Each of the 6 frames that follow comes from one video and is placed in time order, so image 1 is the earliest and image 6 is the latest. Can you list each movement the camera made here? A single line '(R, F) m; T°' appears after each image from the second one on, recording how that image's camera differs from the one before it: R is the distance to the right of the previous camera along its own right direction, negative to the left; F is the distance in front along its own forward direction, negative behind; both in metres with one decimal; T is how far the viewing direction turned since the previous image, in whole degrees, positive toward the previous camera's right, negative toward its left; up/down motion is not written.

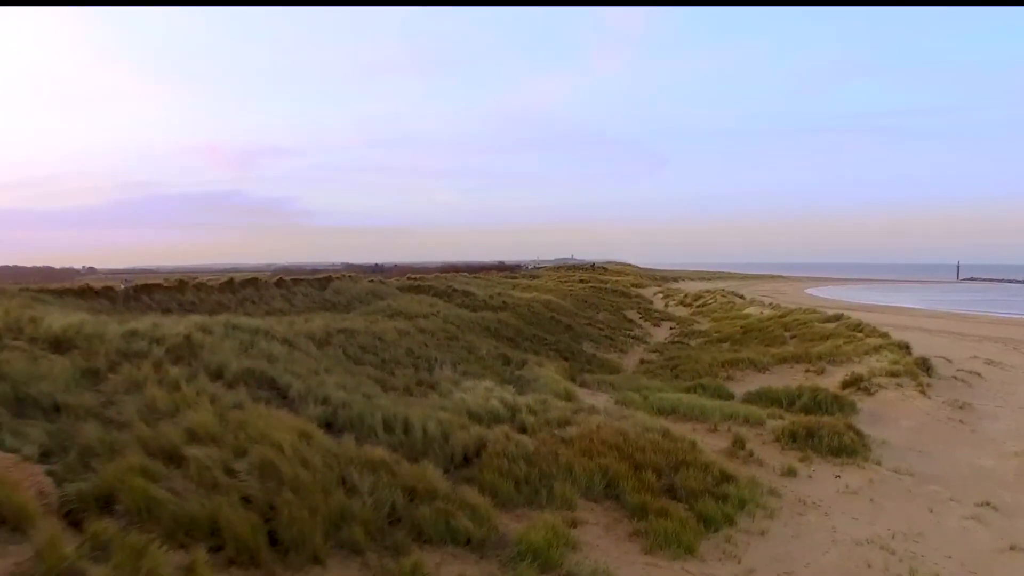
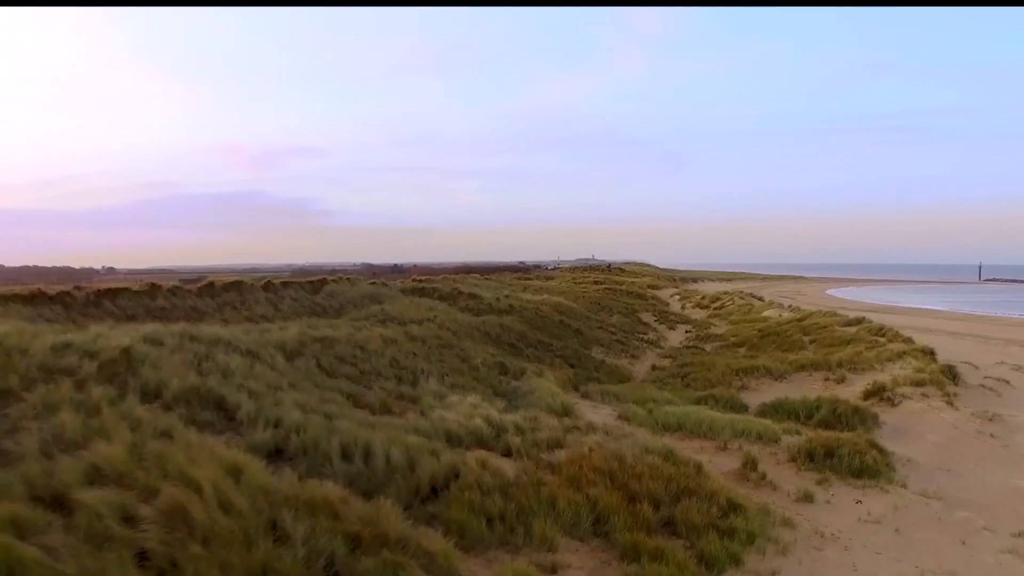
(+0.4, +0.8) m; -2°
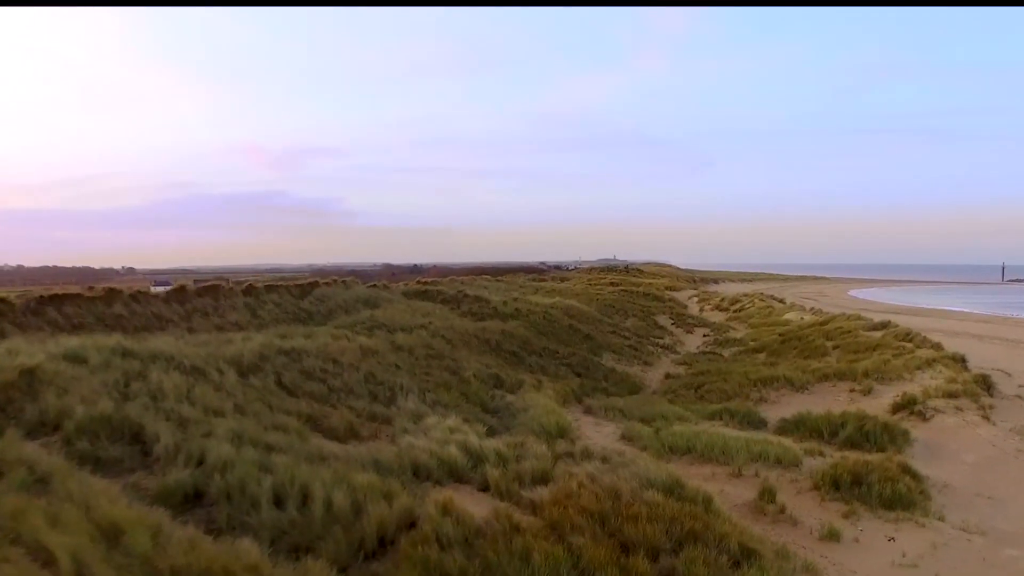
(+0.4, +1.0) m; -2°
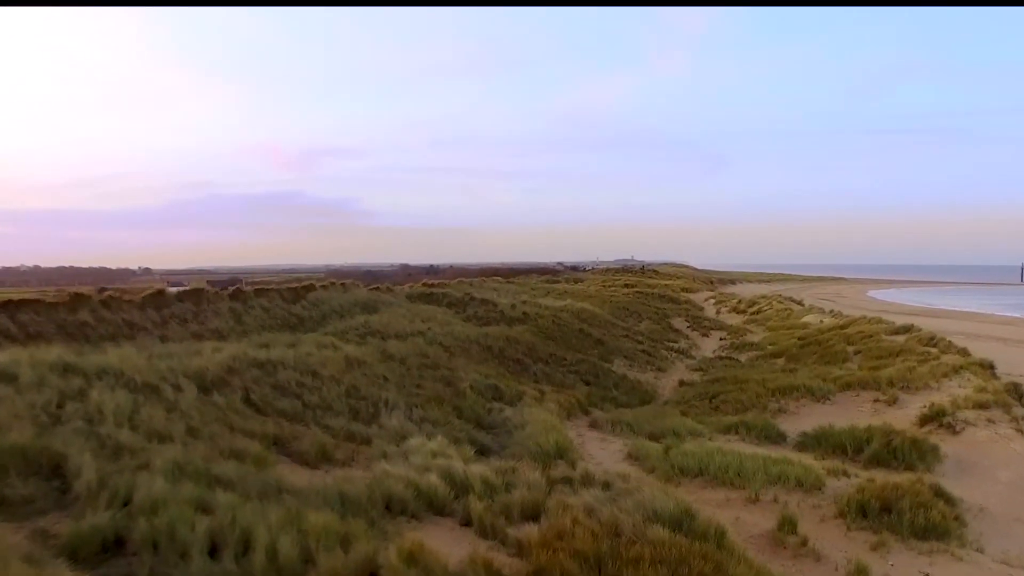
(+0.3, +0.8) m; -1°
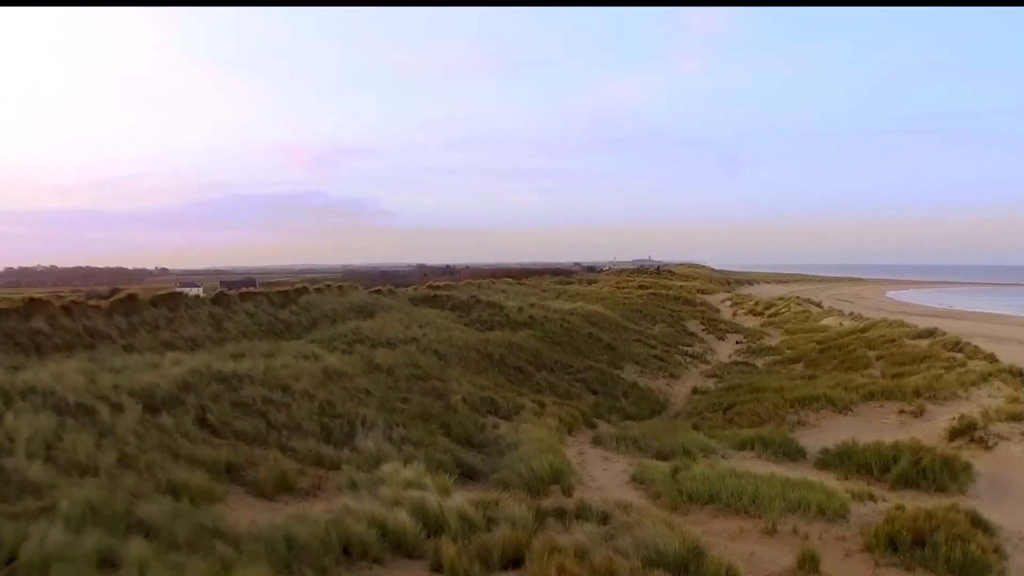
(+0.3, +0.8) m; -1°
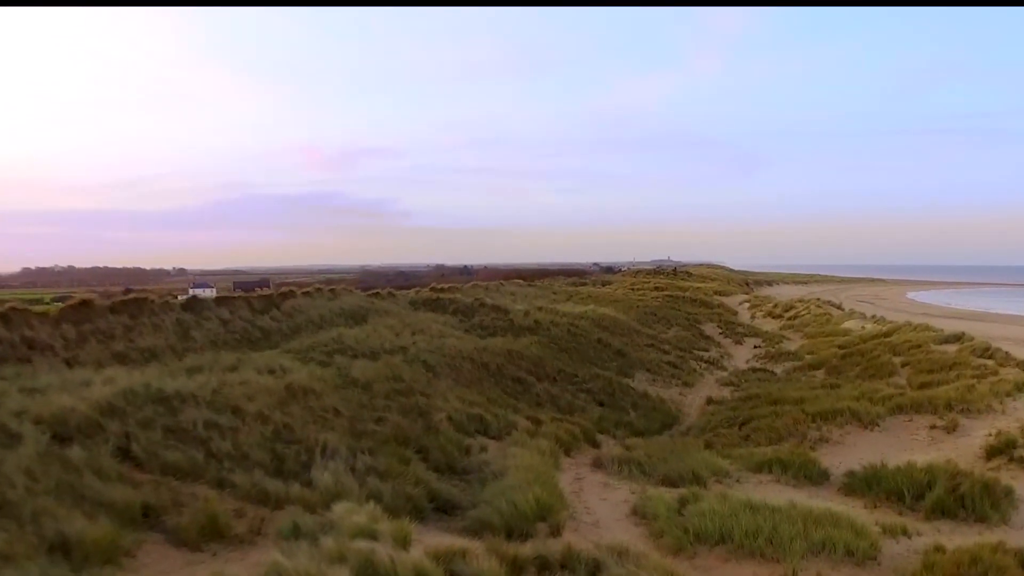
(+0.4, +1.0) m; -2°
